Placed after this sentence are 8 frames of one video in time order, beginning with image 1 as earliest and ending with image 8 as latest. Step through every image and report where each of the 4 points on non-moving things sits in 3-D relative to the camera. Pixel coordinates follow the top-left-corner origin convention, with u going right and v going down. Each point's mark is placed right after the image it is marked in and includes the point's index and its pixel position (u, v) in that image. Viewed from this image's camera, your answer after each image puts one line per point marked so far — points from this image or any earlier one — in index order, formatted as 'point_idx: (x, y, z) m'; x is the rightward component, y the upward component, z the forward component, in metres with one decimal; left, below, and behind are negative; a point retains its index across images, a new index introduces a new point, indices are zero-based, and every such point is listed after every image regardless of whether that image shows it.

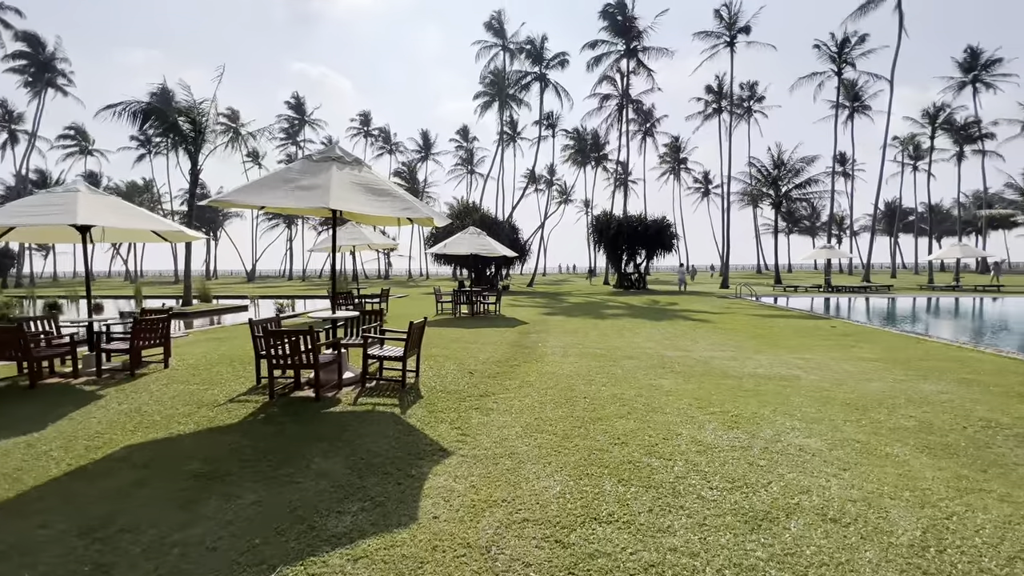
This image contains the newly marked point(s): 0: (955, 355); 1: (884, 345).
0: (+9.2, -1.4, +9.4) m
1: (+8.4, -1.3, +10.2) m
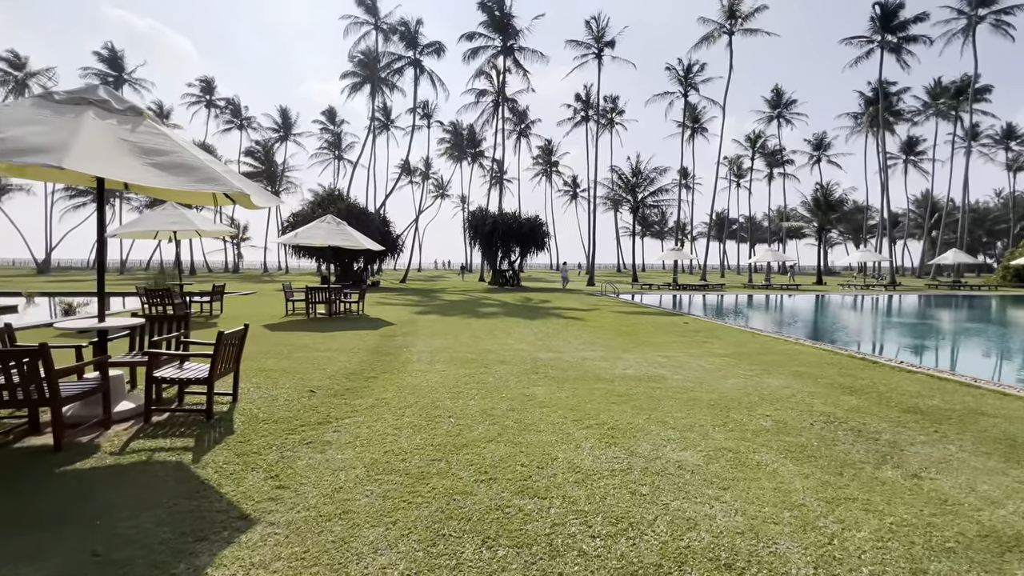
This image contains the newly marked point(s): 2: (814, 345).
0: (+6.3, -1.4, +10.5) m
1: (+5.3, -1.3, +11.1) m
2: (+8.6, -1.6, +13.2) m
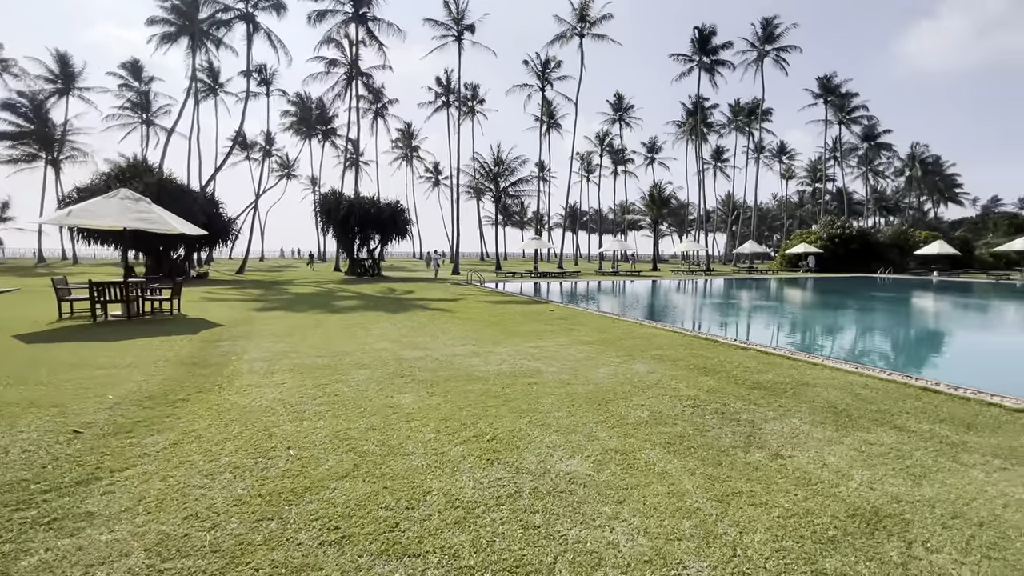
0: (+3.1, -1.1, +11.2) m
1: (+2.0, -1.0, +11.4) m
2: (+4.5, -1.1, +14.4) m
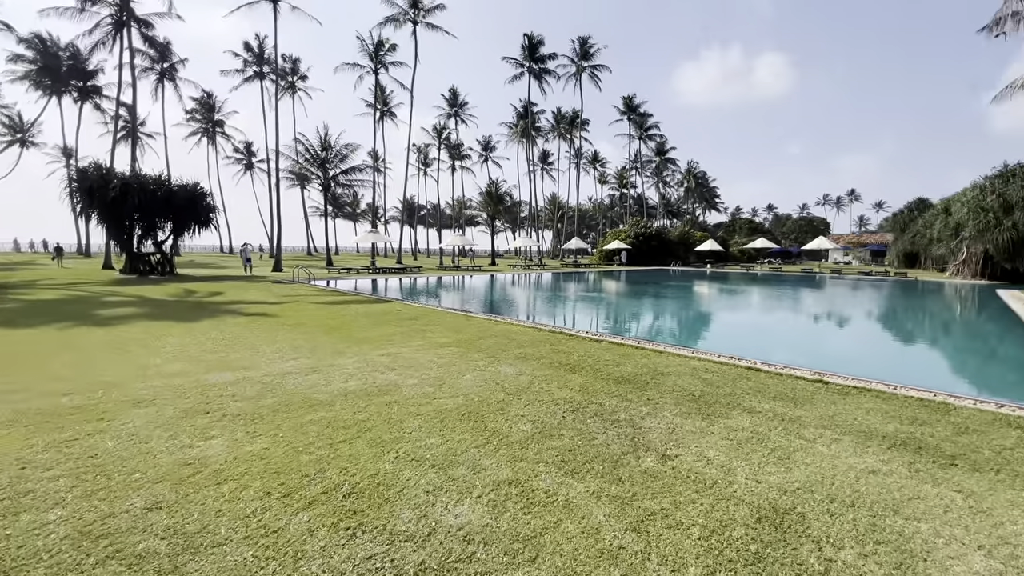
0: (-0.5, -0.9, +10.8) m
1: (-1.6, -0.9, +10.6) m
2: (-0.2, -1.0, +14.3) m
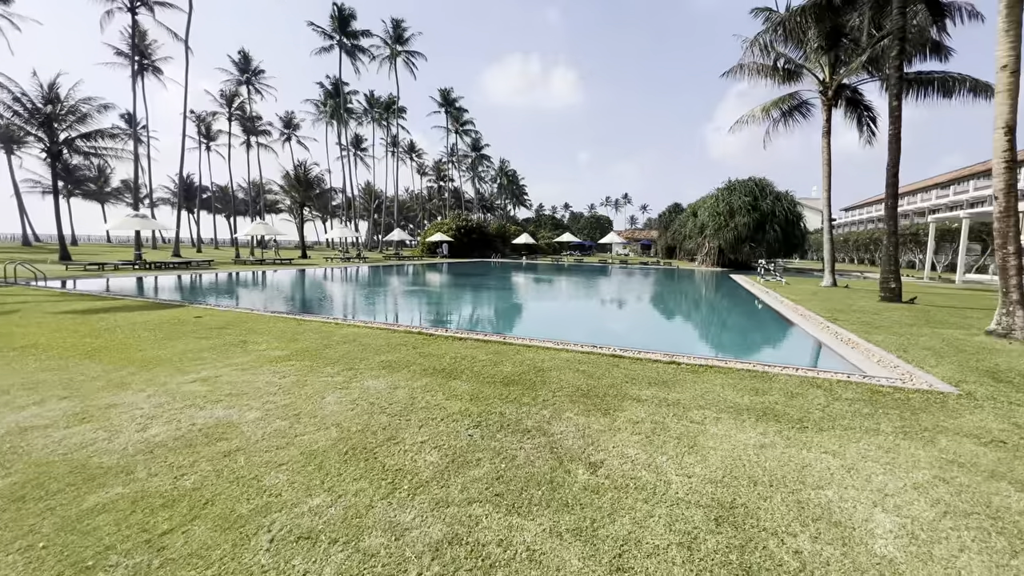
0: (-3.6, -0.9, +9.3) m
1: (-4.6, -0.9, +8.6) m
2: (-4.8, -0.9, +12.5) m
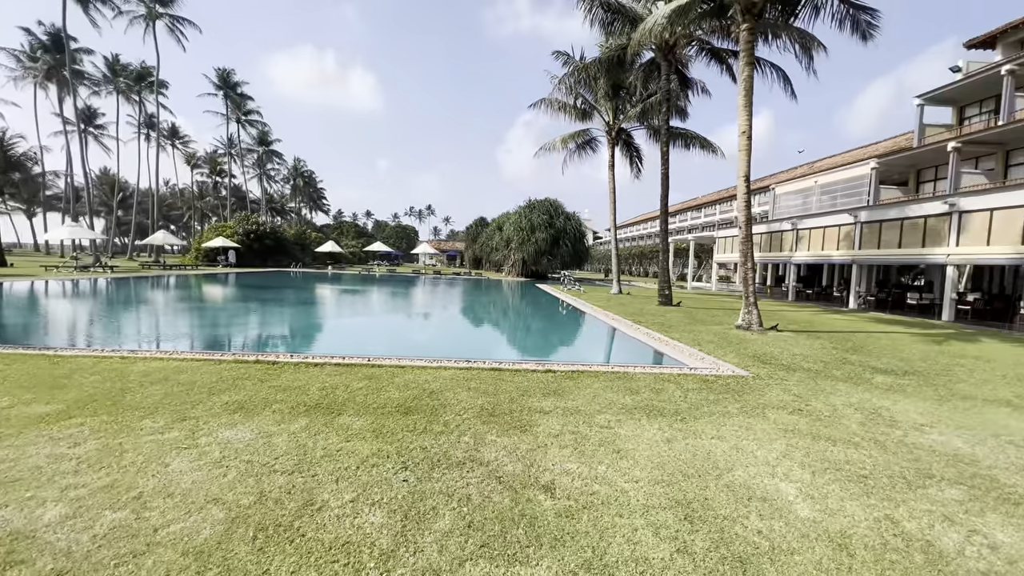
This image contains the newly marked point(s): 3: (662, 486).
0: (-5.9, -1.2, +6.8) m
1: (-6.5, -1.2, +5.9) m
2: (-8.3, -1.3, +9.3) m
3: (+1.3, -1.7, +3.8) m
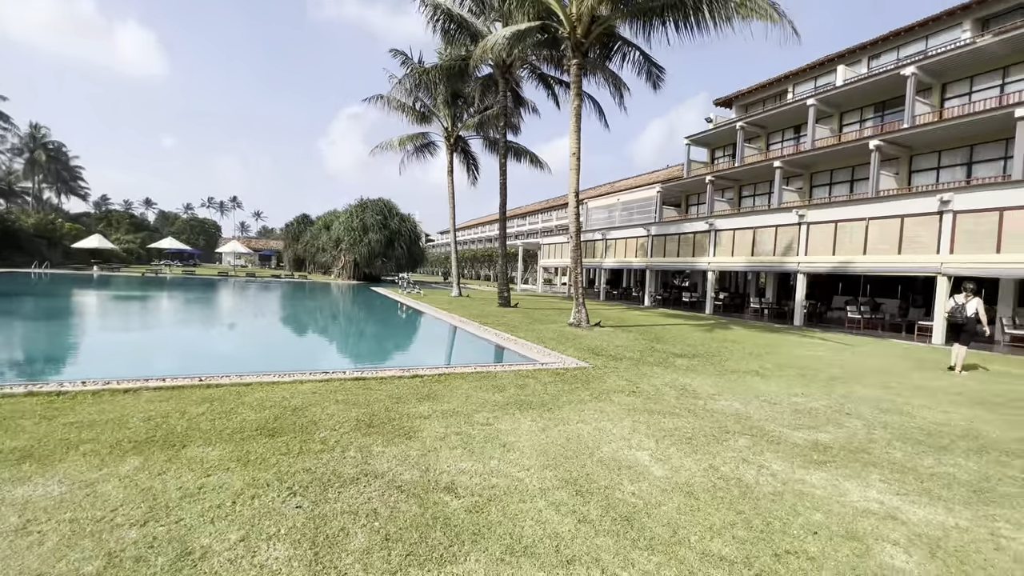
0: (-7.4, -1.4, +4.5) m
1: (-7.6, -1.3, +3.3) m
2: (-10.6, -1.5, +5.9) m
3: (+0.3, -1.7, +4.2) m
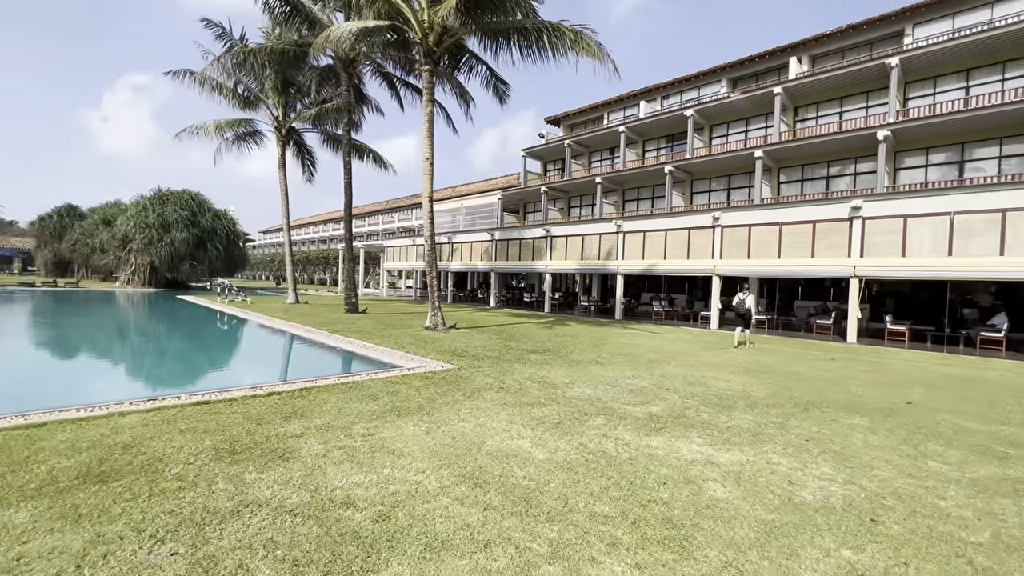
0: (-8.1, -1.6, +2.0) m
1: (-7.9, -1.5, +0.8) m
2: (-11.5, -1.8, +2.2) m
3: (-0.7, -1.8, +4.4) m
